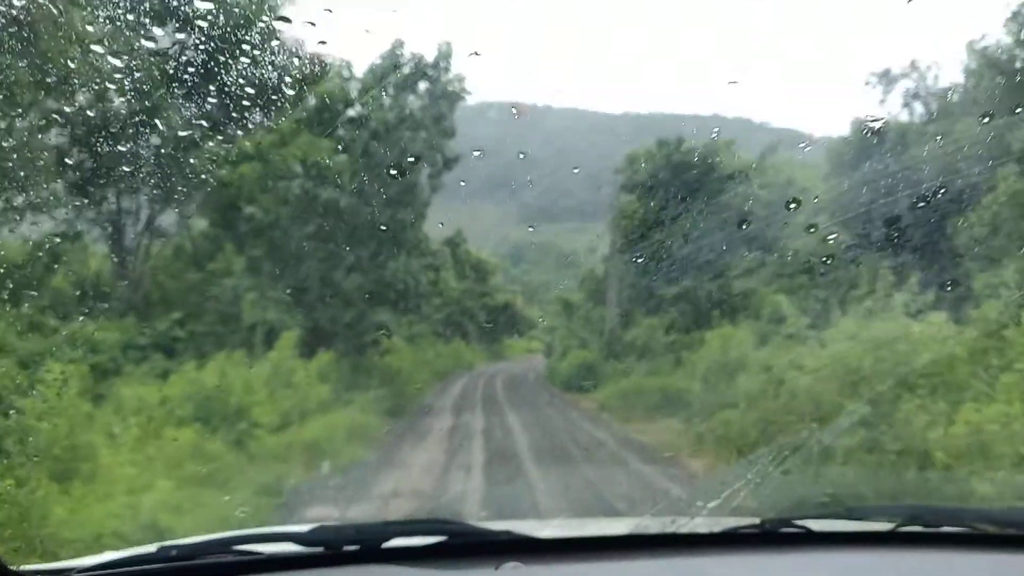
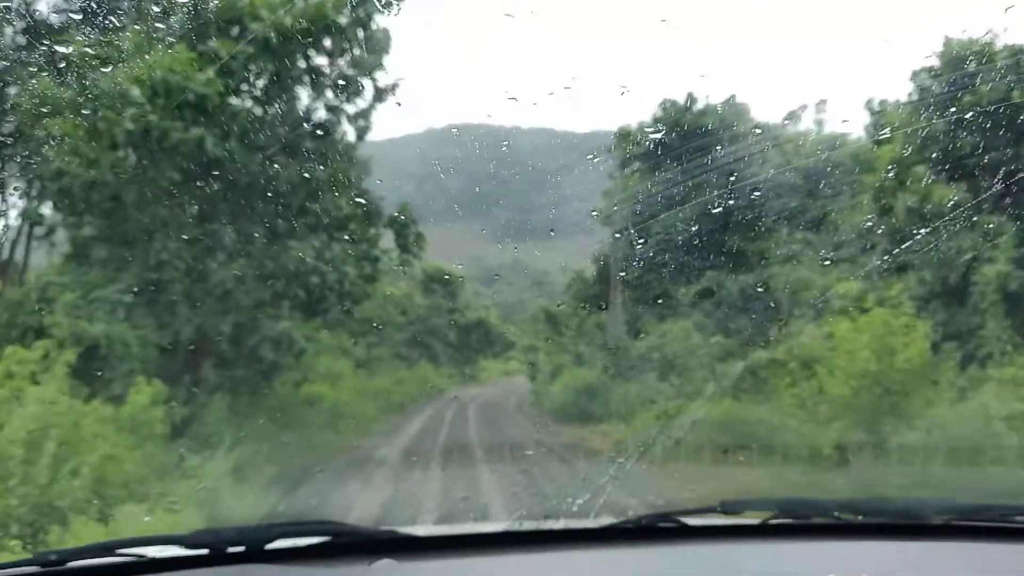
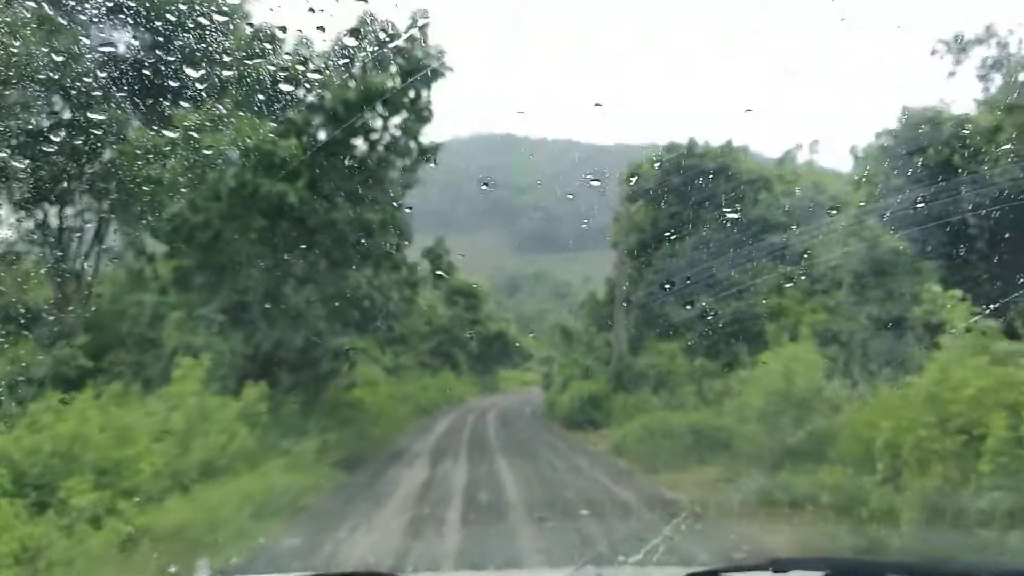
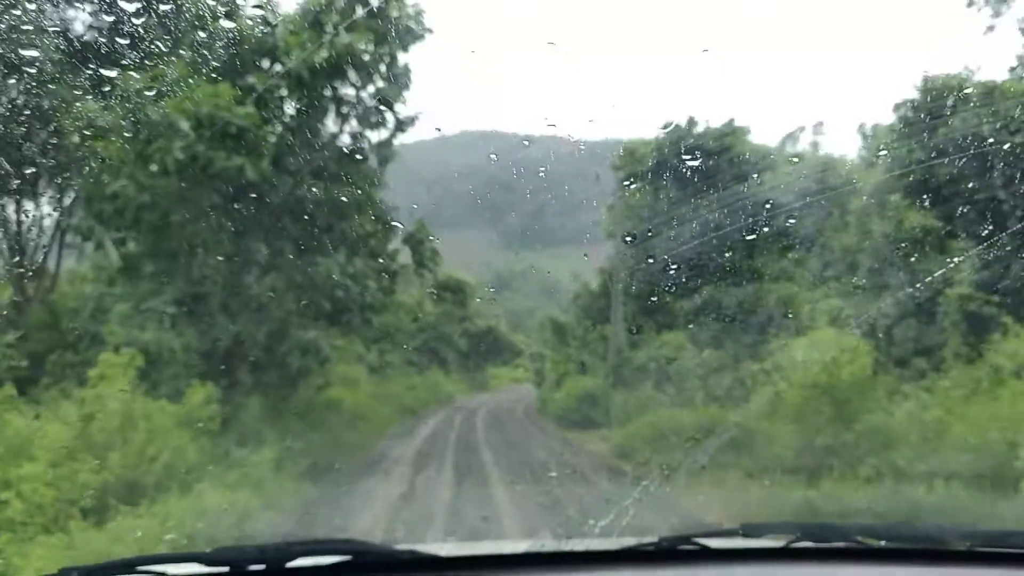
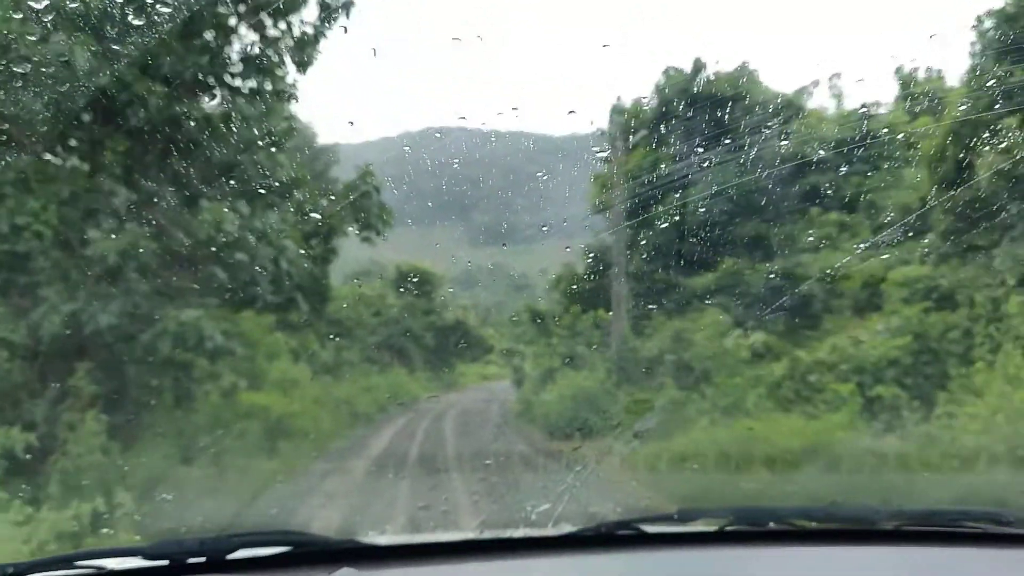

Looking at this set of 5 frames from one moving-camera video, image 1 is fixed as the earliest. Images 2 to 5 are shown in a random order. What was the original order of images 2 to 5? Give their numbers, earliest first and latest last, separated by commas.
3, 4, 2, 5
